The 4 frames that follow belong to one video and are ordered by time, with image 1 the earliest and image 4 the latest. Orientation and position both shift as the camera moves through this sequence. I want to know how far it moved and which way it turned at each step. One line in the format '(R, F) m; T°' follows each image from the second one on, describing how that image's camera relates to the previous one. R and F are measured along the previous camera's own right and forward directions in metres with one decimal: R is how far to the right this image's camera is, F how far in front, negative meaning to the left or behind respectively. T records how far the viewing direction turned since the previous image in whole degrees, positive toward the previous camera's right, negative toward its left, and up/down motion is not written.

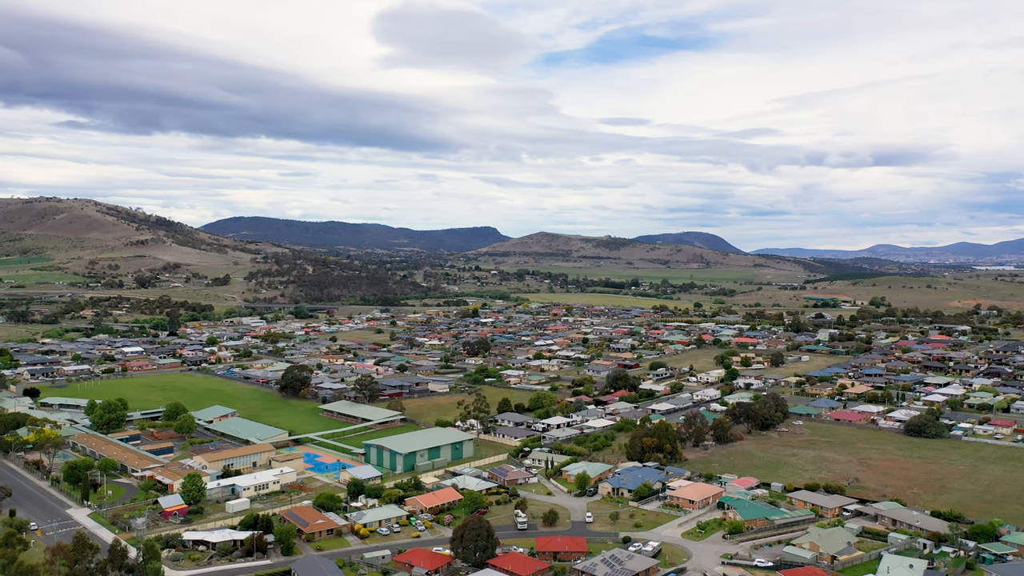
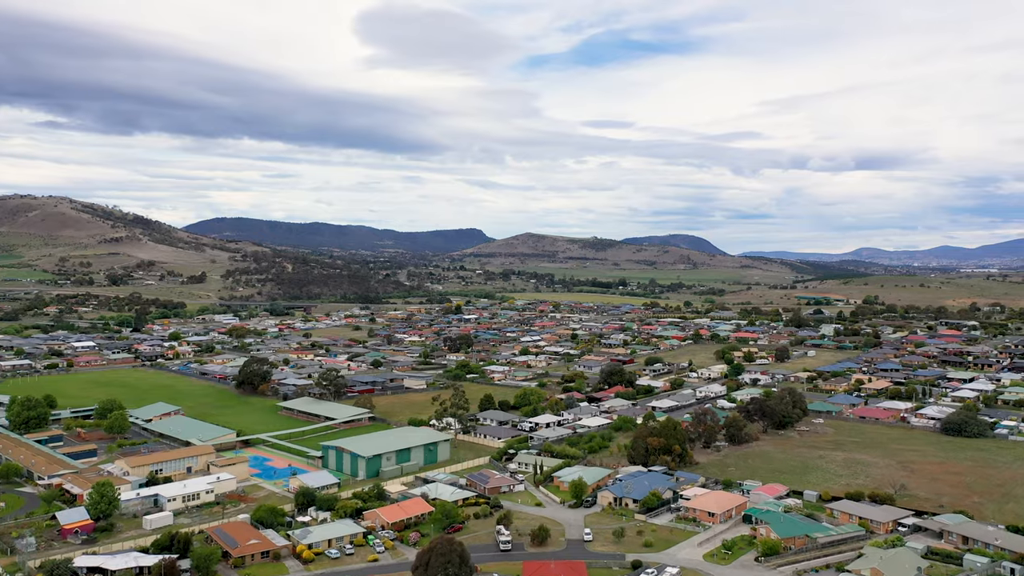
(+0.1, +7.0) m; +1°
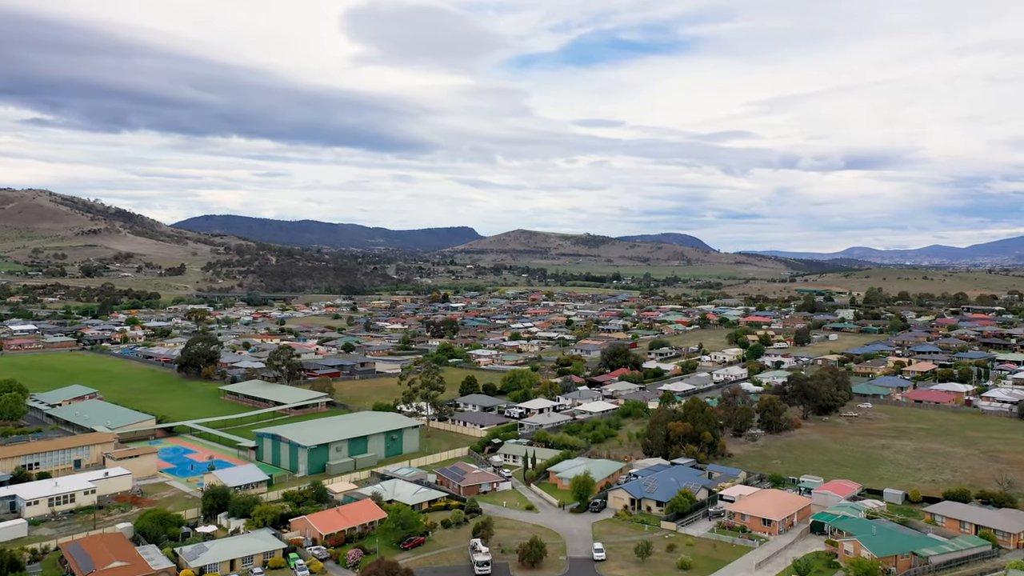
(+0.3, +8.9) m; +1°
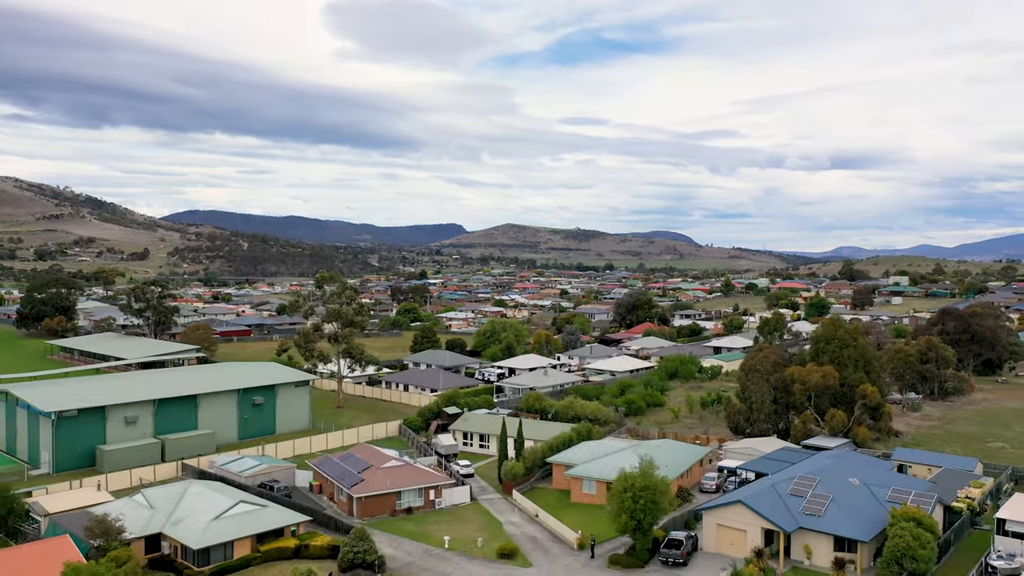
(+0.4, +15.9) m; +1°
